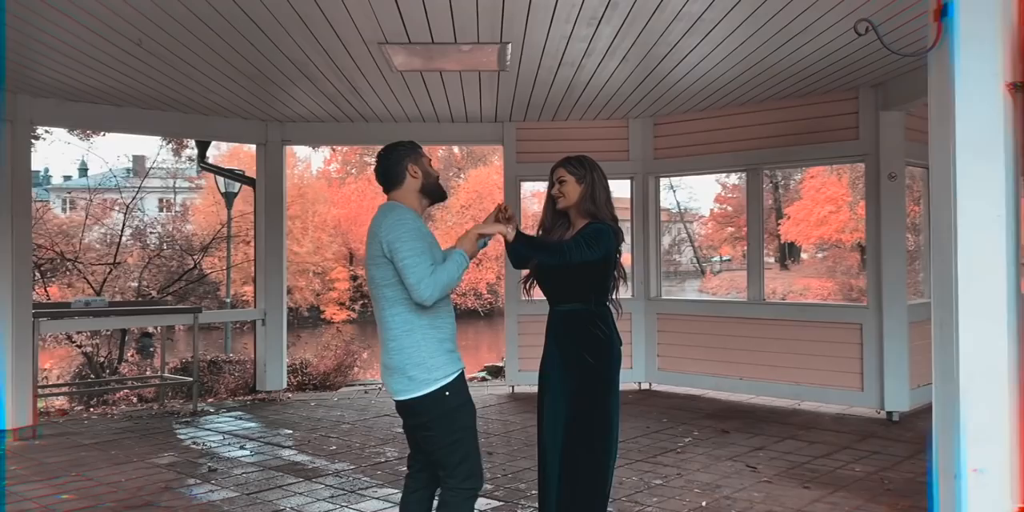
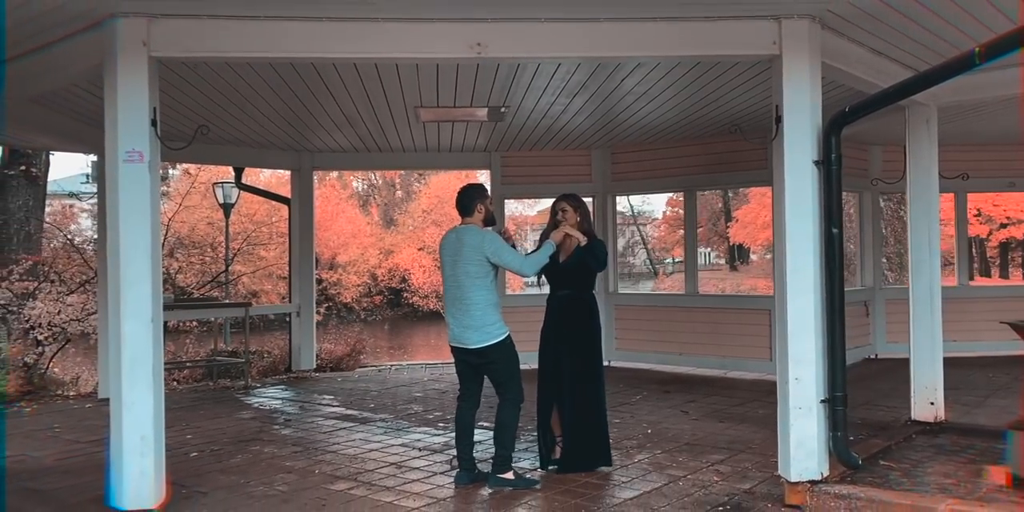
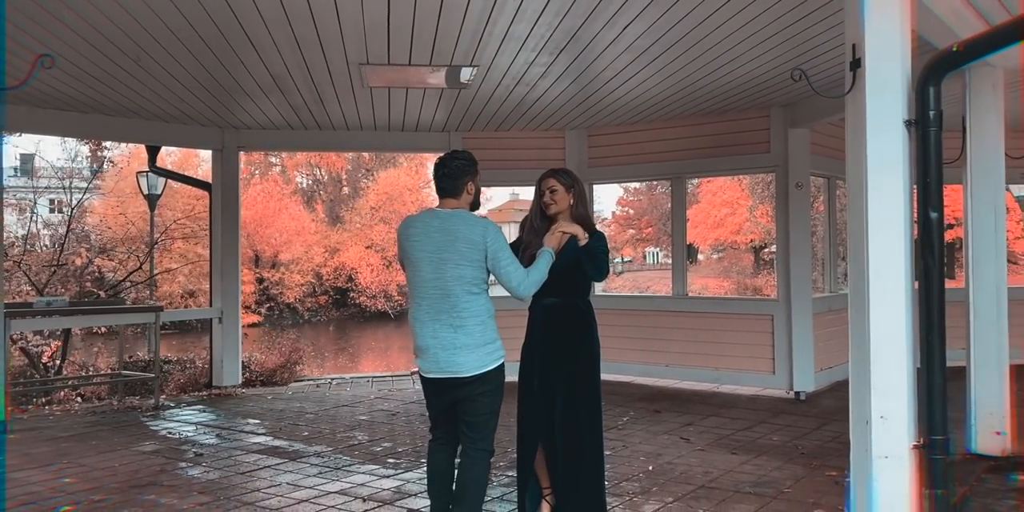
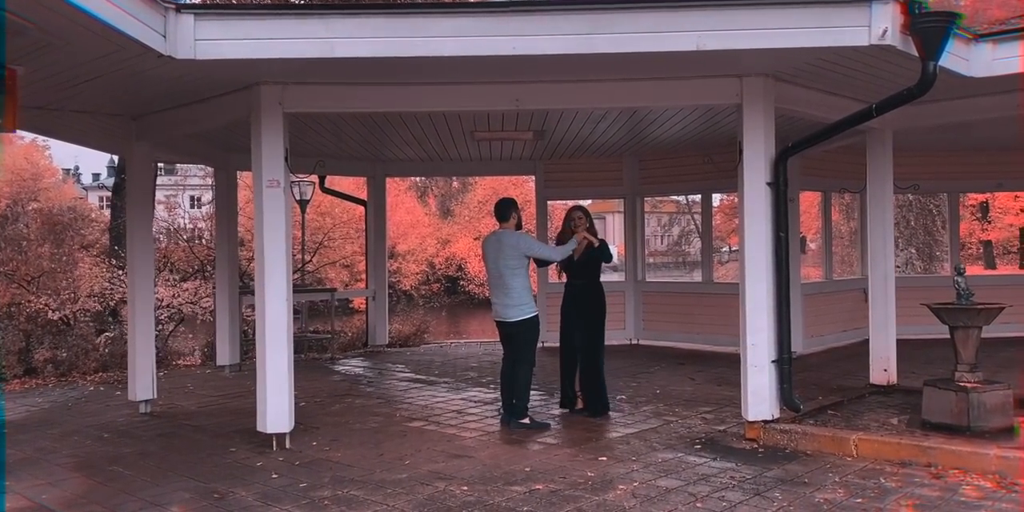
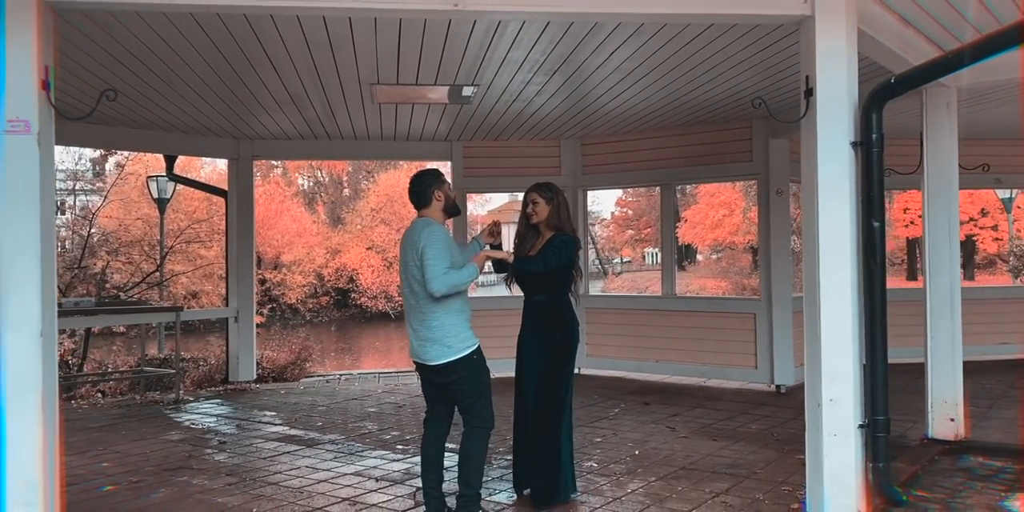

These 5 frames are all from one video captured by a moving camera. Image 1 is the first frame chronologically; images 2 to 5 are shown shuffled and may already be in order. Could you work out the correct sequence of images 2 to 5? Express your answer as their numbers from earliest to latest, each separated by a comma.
3, 5, 2, 4
